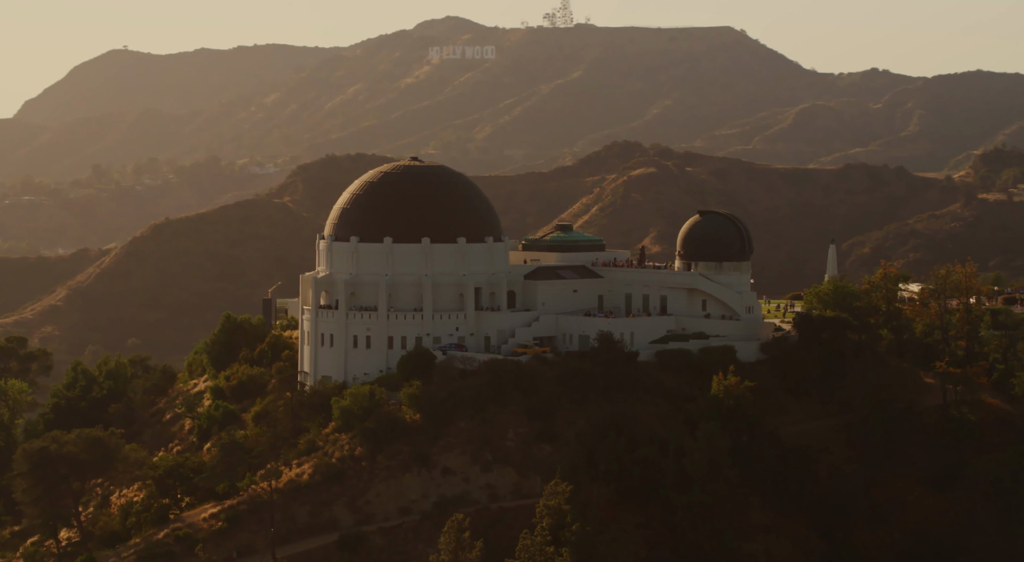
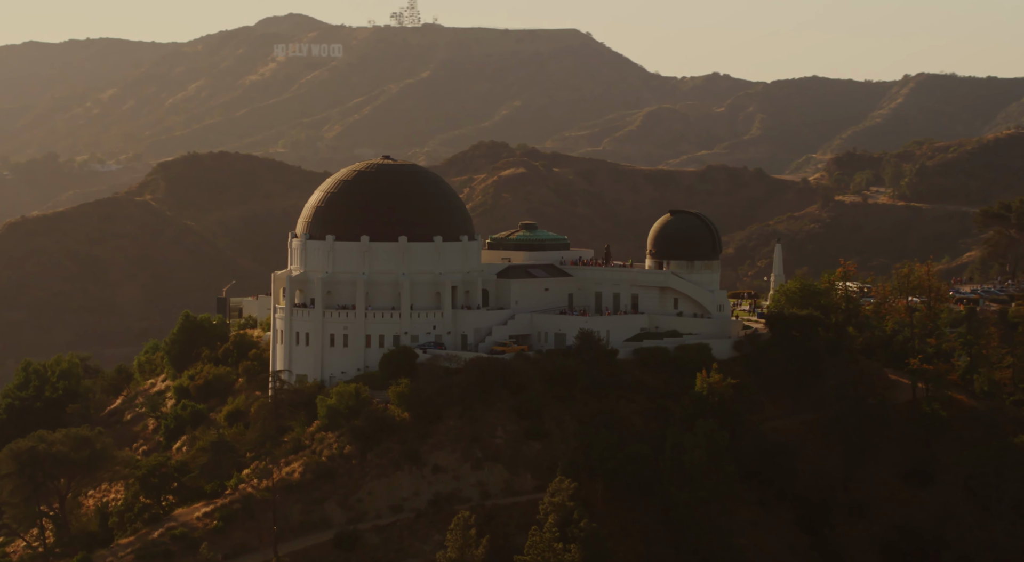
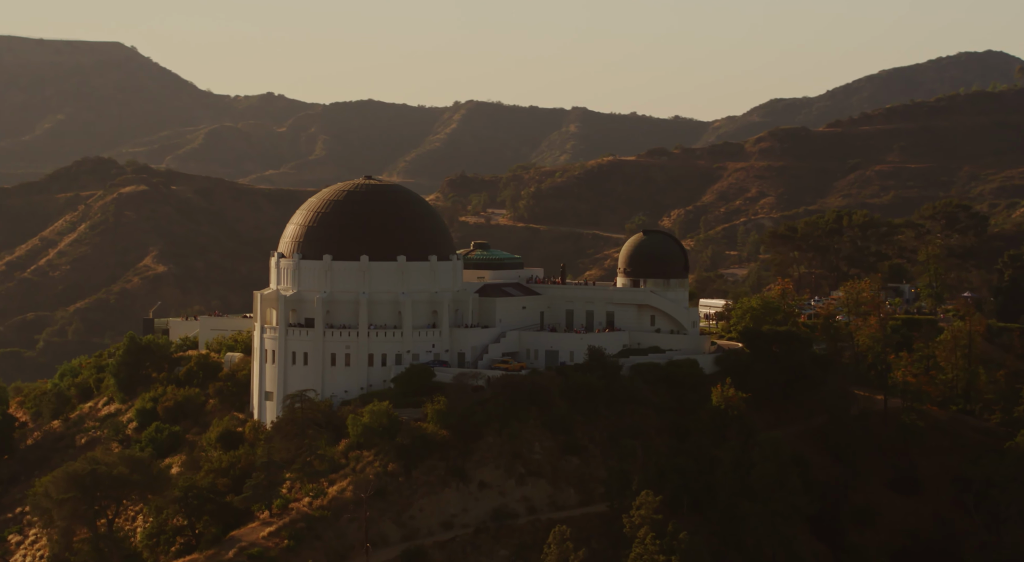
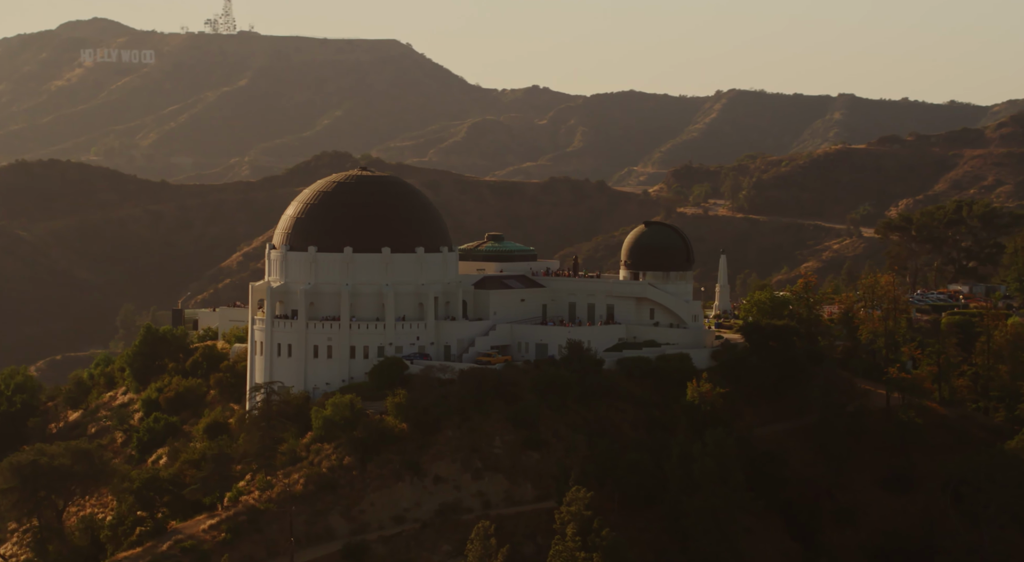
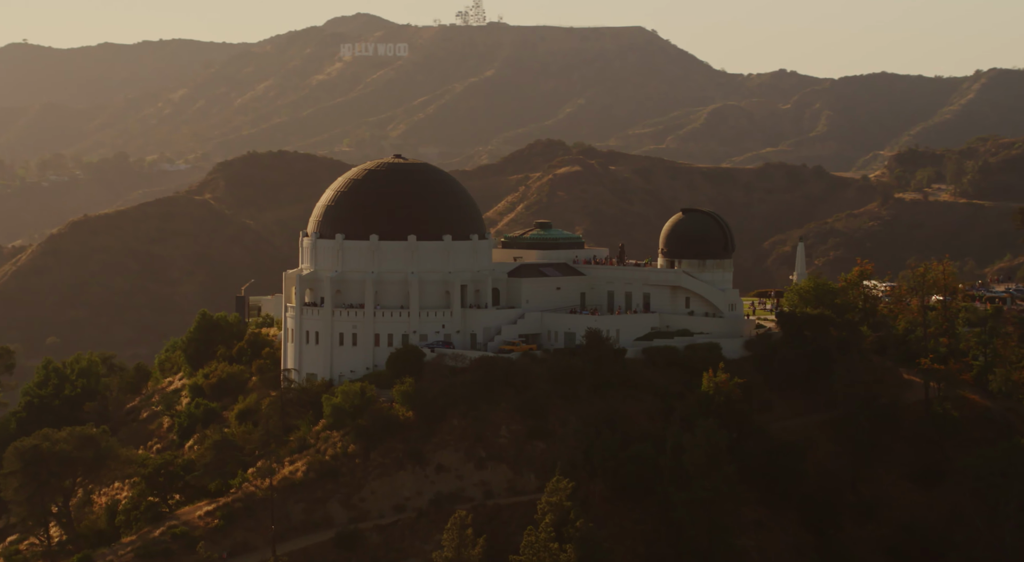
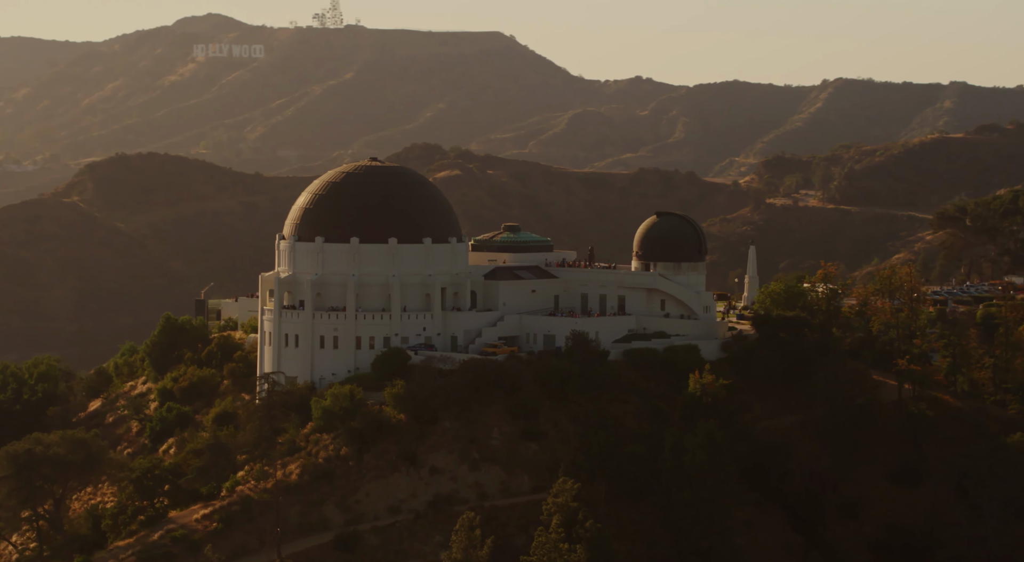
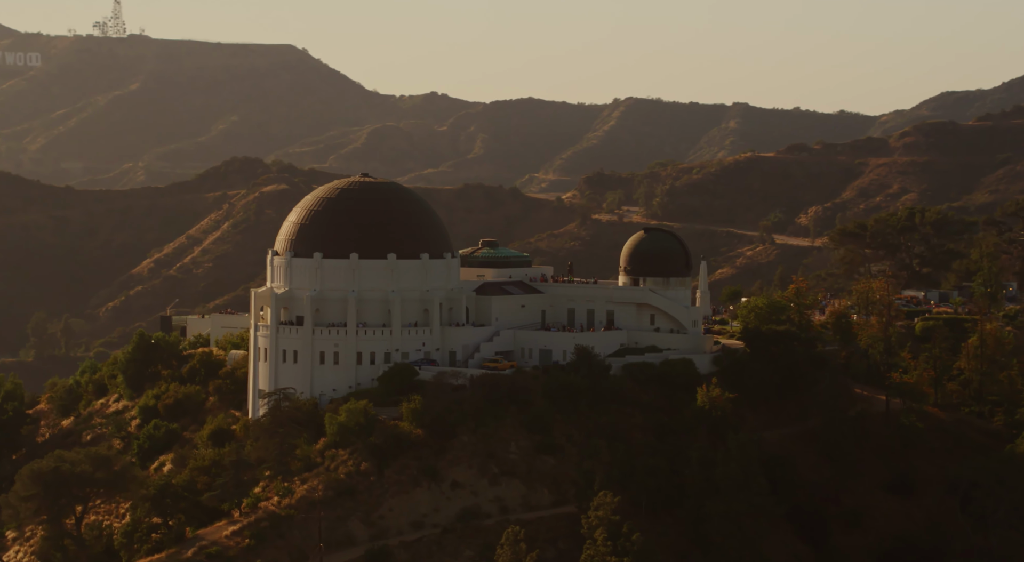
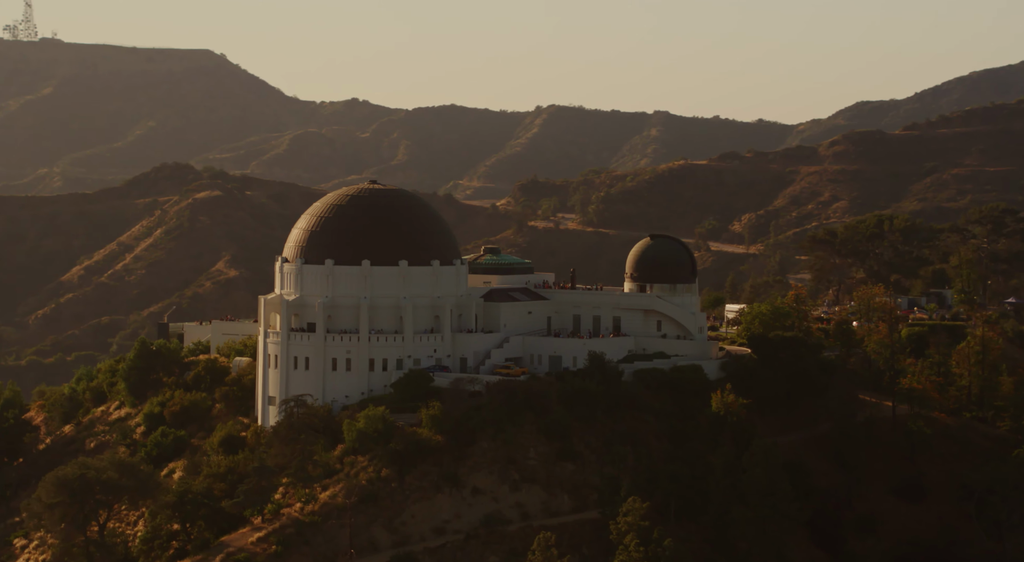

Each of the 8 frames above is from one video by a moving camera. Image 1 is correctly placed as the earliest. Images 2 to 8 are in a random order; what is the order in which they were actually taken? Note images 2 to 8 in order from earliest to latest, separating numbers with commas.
5, 2, 6, 4, 7, 8, 3
